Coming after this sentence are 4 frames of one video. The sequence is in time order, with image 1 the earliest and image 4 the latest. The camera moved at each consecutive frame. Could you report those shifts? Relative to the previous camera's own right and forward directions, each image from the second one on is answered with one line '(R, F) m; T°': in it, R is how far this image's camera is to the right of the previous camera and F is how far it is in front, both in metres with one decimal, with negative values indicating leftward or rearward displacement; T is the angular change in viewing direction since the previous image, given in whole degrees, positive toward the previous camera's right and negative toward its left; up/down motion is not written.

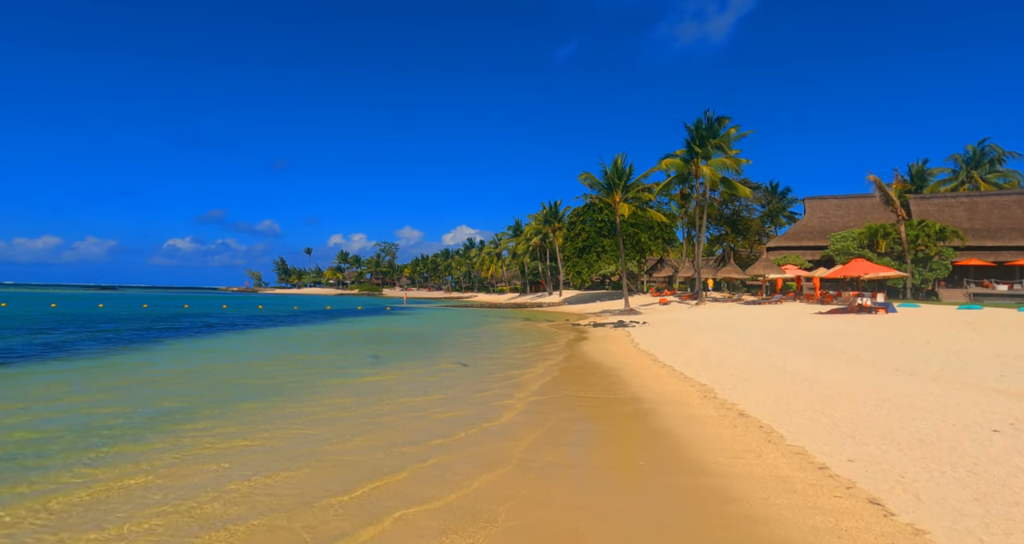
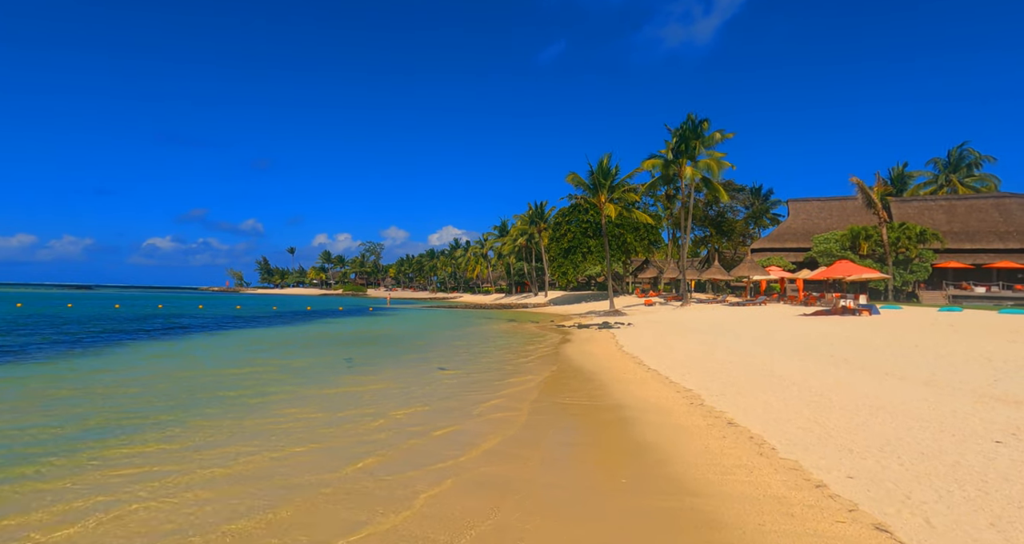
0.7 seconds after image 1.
(+0.2, +0.5) m; +2°
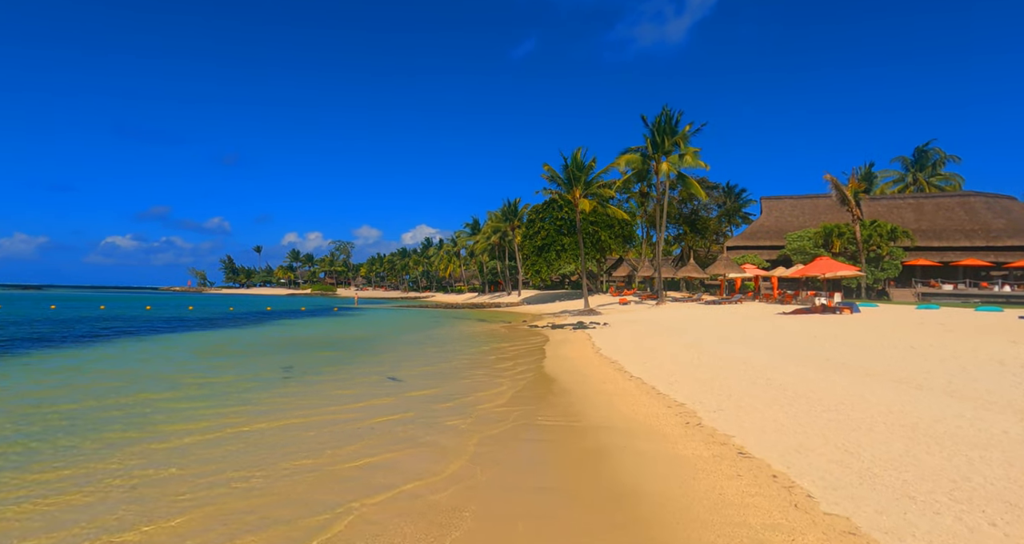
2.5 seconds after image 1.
(+0.2, +1.6) m; +3°
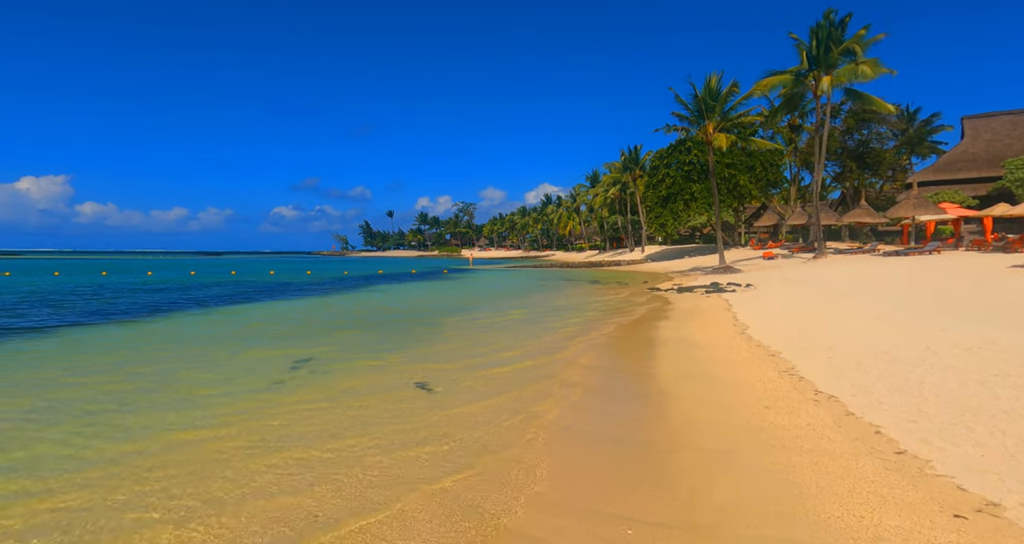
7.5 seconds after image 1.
(+0.5, +4.4) m; -14°
